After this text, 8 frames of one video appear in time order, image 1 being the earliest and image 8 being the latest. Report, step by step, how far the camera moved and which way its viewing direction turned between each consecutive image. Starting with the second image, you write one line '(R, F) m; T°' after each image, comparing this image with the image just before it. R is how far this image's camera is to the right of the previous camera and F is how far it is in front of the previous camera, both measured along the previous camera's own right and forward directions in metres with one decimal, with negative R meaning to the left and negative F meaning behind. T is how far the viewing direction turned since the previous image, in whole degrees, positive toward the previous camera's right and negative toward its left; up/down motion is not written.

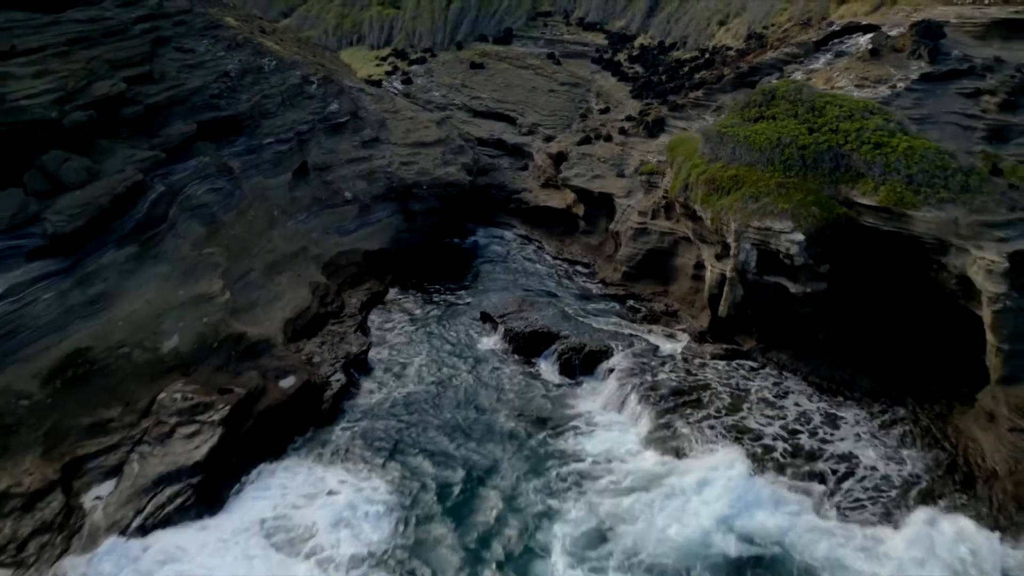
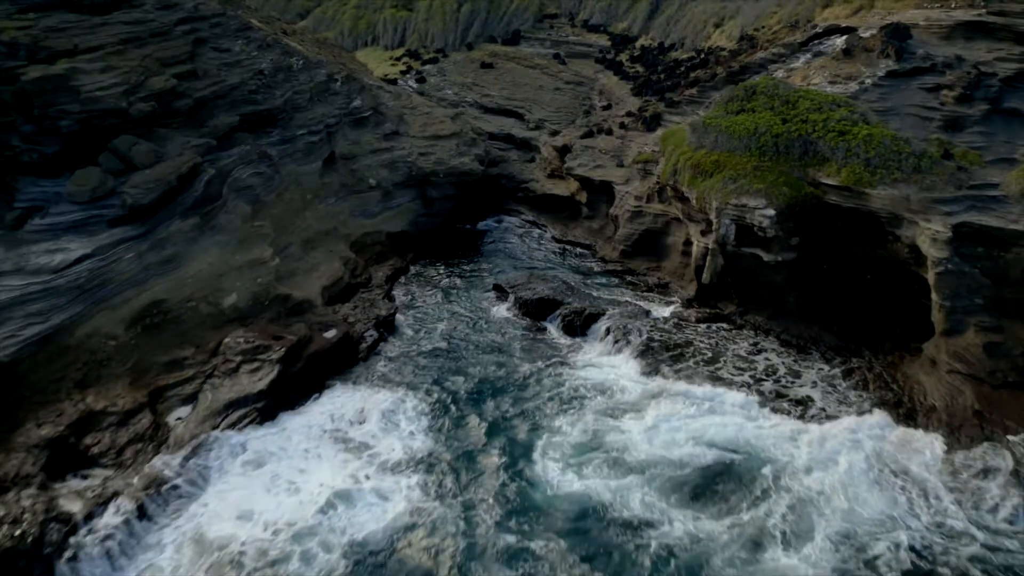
(0.0, -1.8) m; 0°
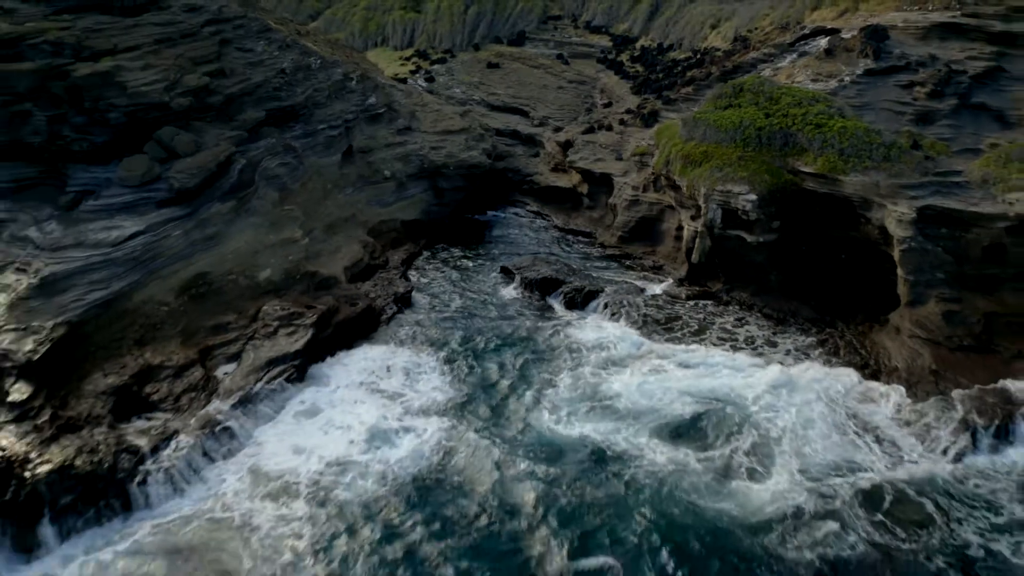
(0.0, -1.4) m; 0°
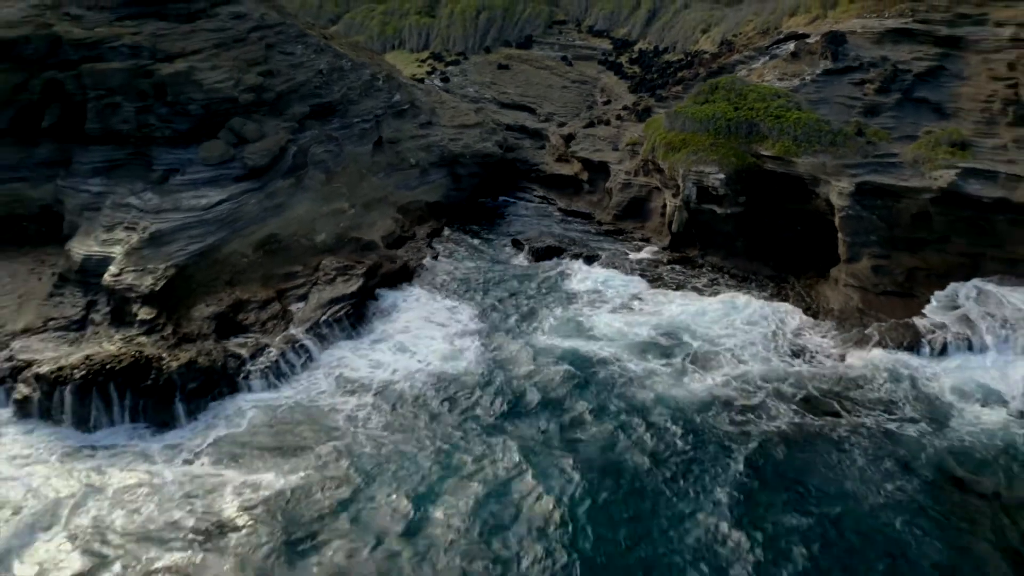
(0.0, -3.1) m; 0°
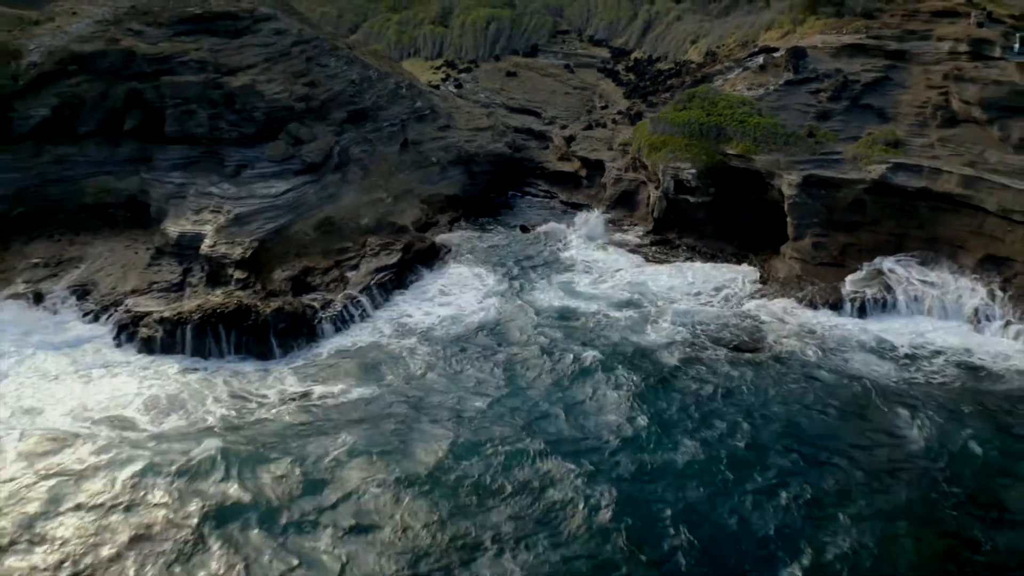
(0.0, -3.9) m; 0°
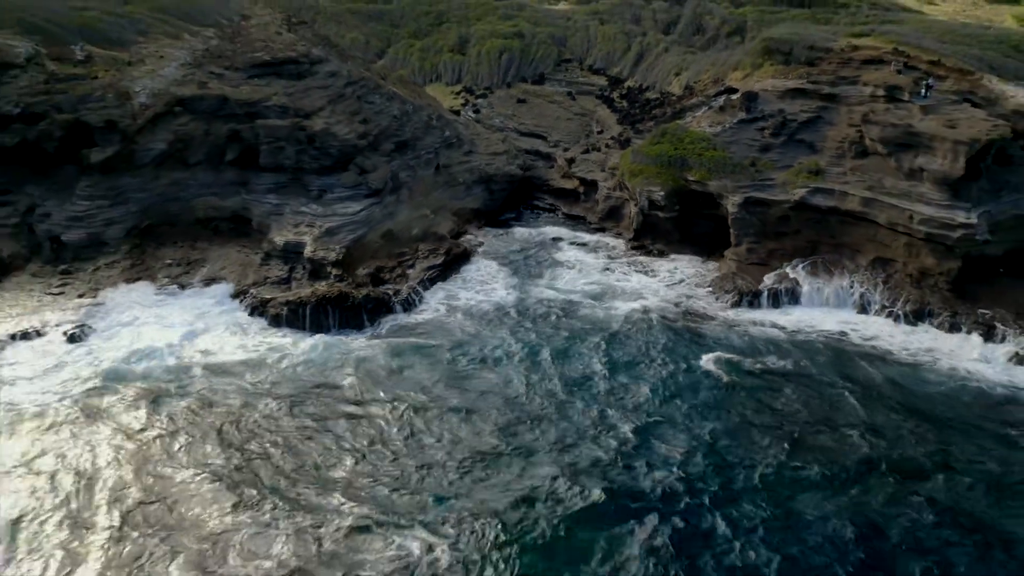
(-0.1, -7.2) m; 0°
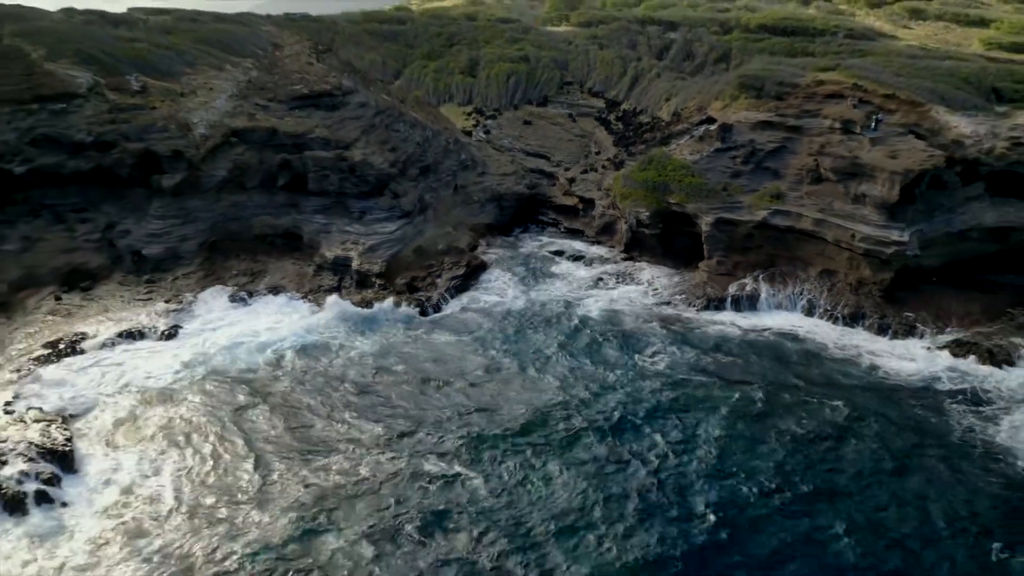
(-0.1, -5.6) m; 0°
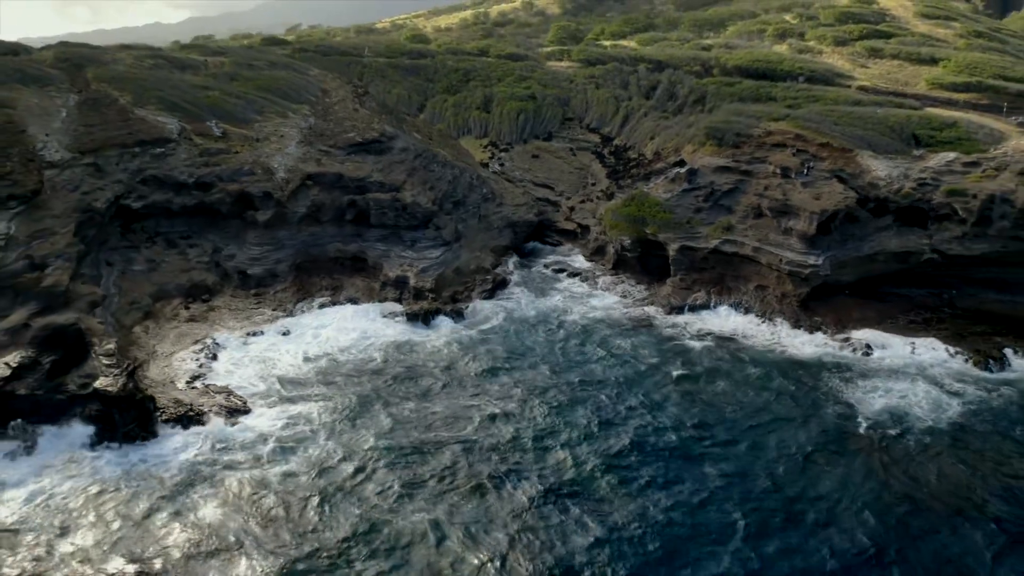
(-0.4, -11.4) m; 0°
